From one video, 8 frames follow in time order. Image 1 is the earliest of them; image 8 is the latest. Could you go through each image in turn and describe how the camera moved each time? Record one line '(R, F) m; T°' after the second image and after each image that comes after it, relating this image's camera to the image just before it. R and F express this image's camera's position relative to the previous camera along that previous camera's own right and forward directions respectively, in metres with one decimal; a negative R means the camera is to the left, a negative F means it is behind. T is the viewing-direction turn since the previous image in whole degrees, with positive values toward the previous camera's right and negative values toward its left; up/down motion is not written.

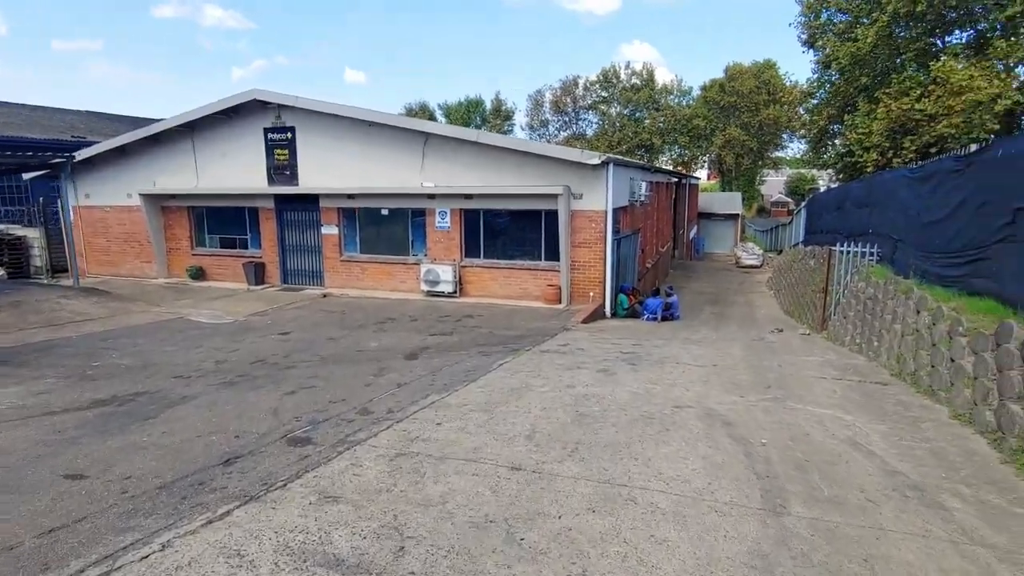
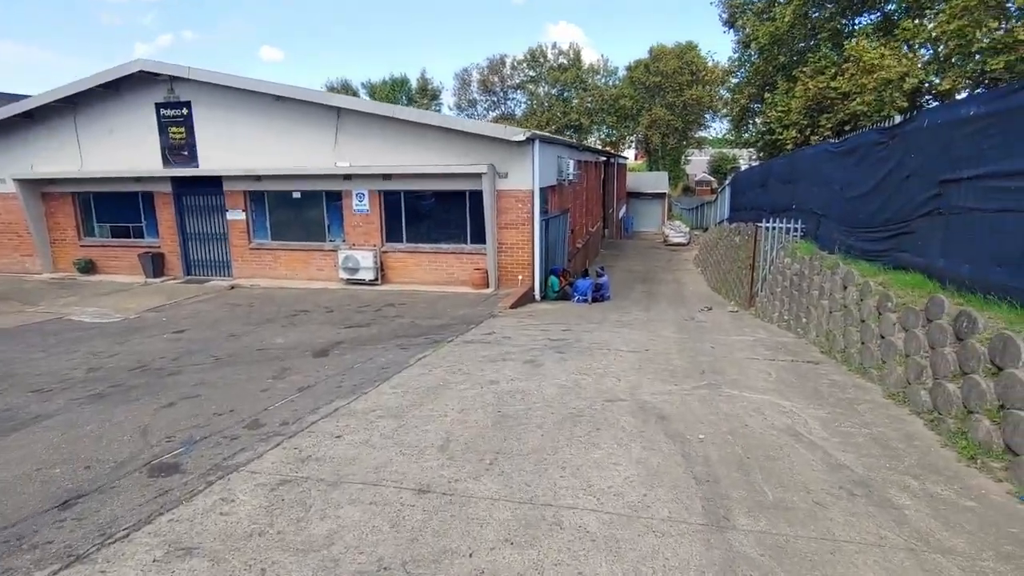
(+0.2, +0.6) m; +6°
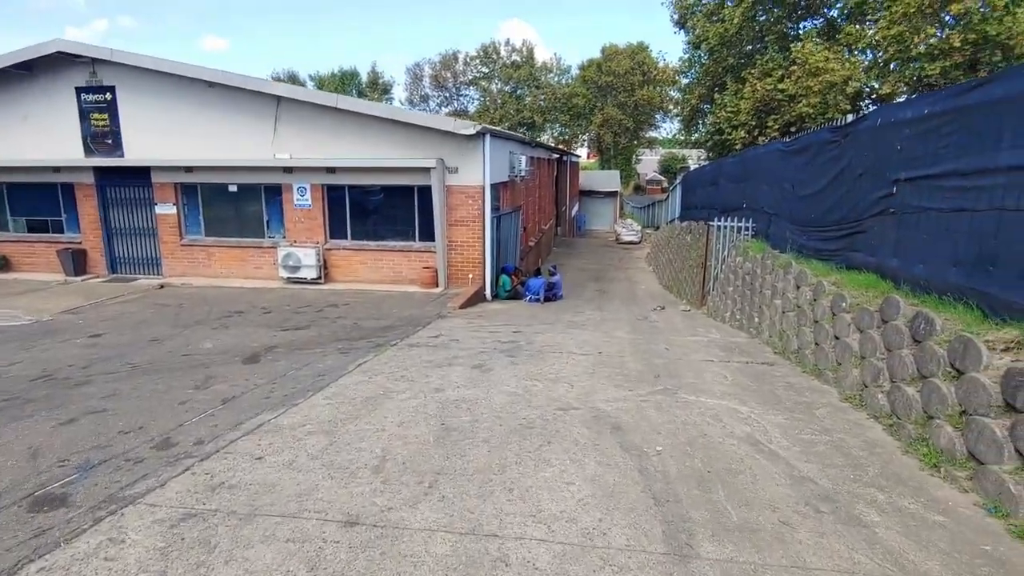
(+0.1, +0.4) m; +4°
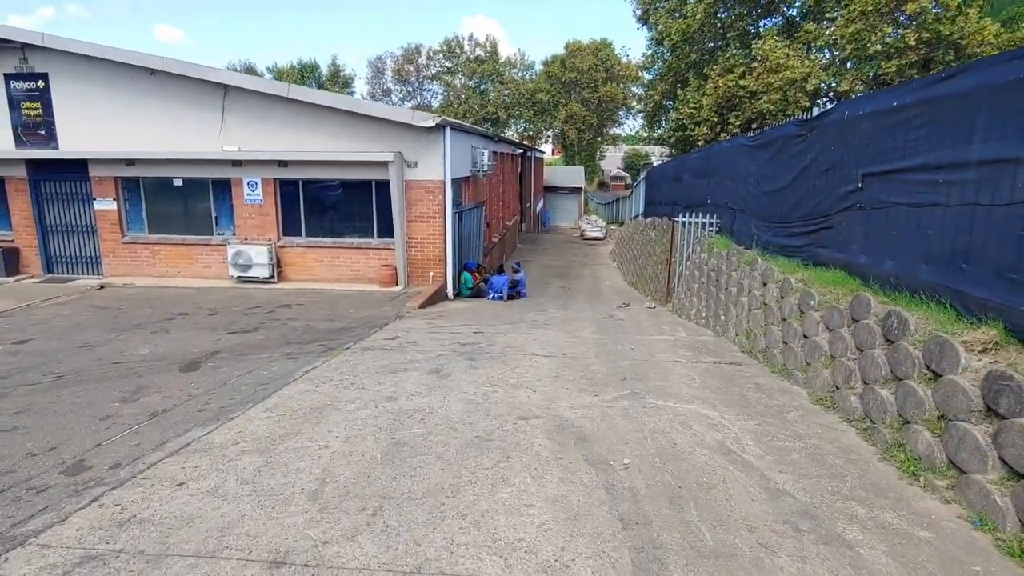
(+0.1, +0.3) m; +3°
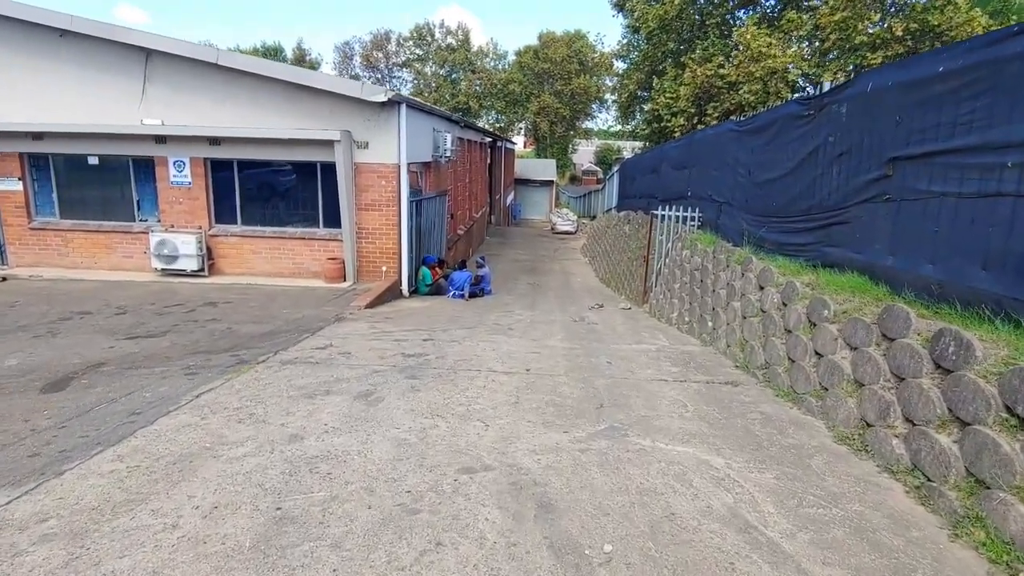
(+0.2, +1.1) m; +3°
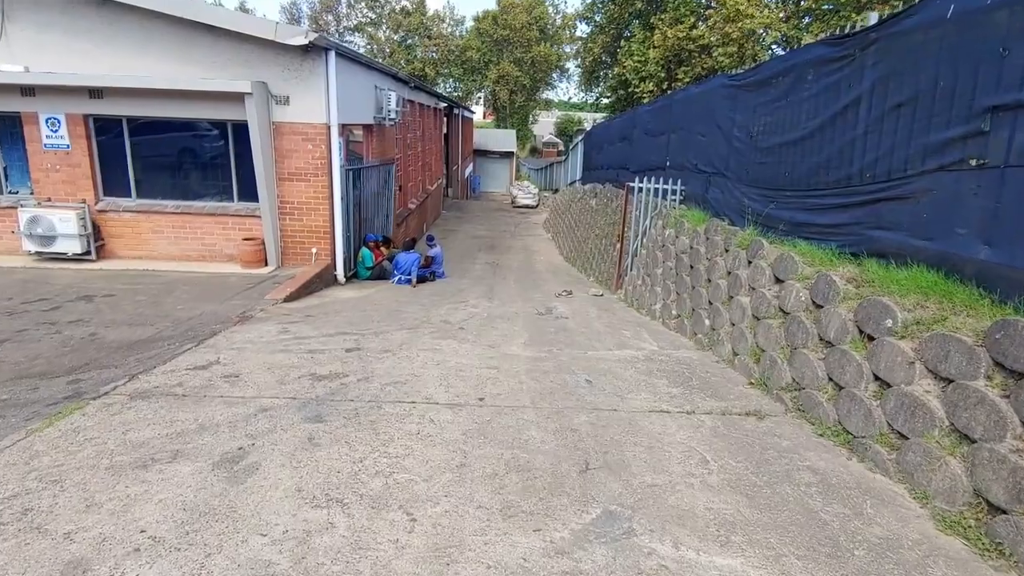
(+0.1, +1.5) m; +4°
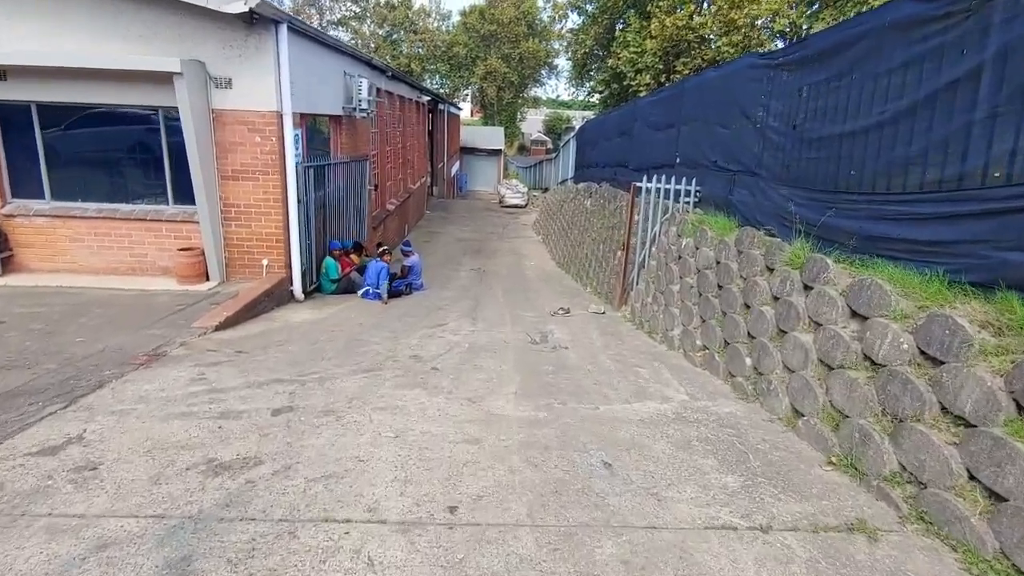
(0.0, +1.3) m; +1°
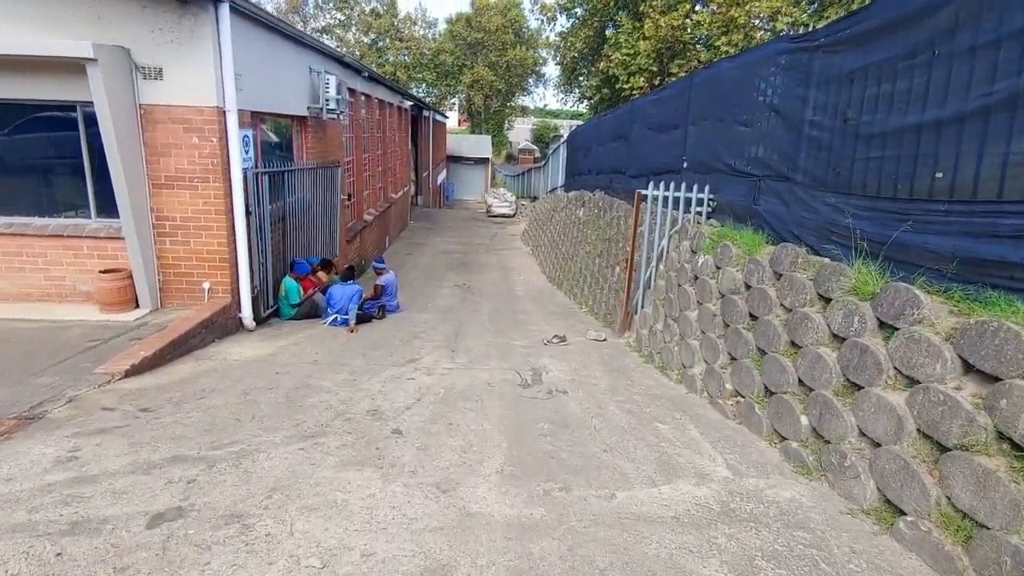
(0.0, +1.1) m; +1°
